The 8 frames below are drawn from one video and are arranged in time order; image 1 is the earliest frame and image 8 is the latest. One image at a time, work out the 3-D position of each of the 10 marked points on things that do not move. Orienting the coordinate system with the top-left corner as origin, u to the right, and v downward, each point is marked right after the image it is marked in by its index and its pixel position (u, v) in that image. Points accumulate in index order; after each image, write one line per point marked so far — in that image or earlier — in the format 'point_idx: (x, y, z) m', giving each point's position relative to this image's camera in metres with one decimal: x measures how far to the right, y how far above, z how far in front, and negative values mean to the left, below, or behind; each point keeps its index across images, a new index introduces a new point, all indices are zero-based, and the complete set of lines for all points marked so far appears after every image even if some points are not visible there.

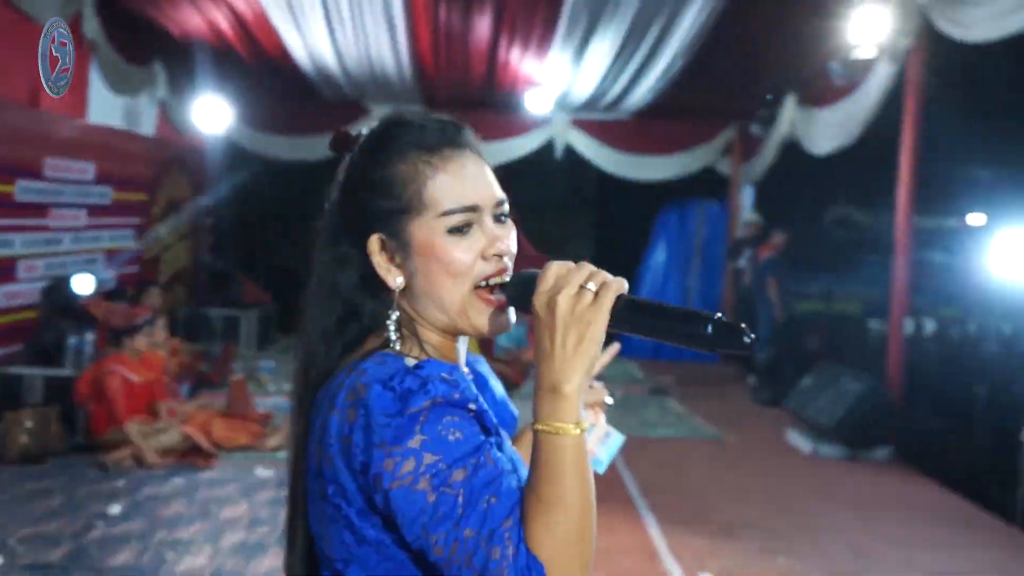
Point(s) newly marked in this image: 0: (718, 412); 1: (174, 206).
0: (+1.3, -0.8, +5.9) m
1: (-2.5, +0.6, +7.0) m
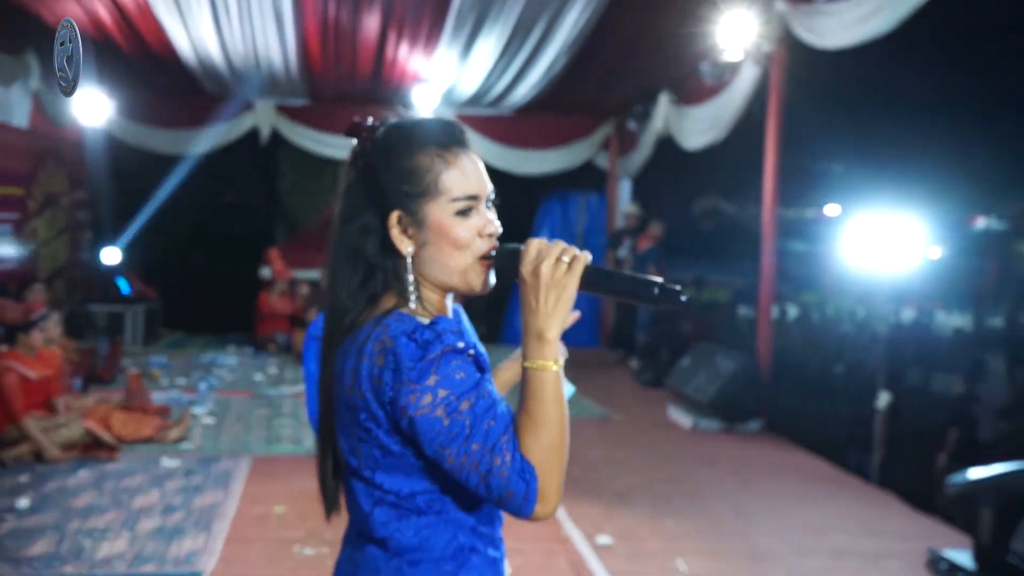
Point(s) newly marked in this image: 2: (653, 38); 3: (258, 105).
0: (+0.6, -0.7, +6.3) m
1: (-3.3, +0.6, +6.8) m
2: (+0.9, +1.5, +5.8) m
3: (-2.1, +1.5, +7.9) m
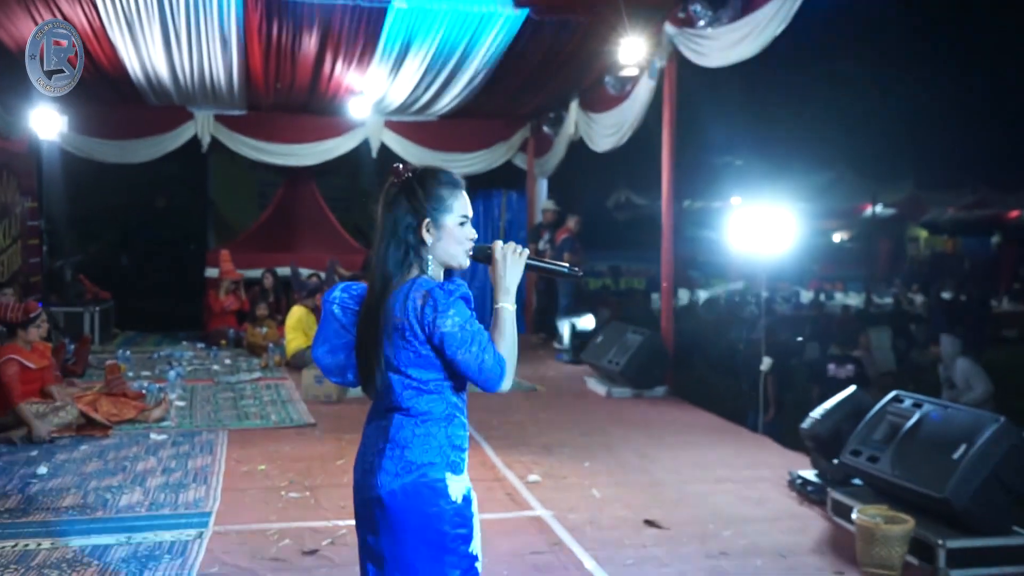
0: (+0.1, -0.6, +7.0) m
1: (-3.9, +0.6, +7.3) m
2: (+0.4, +1.6, +6.5) m
3: (-2.8, +1.6, +8.5) m
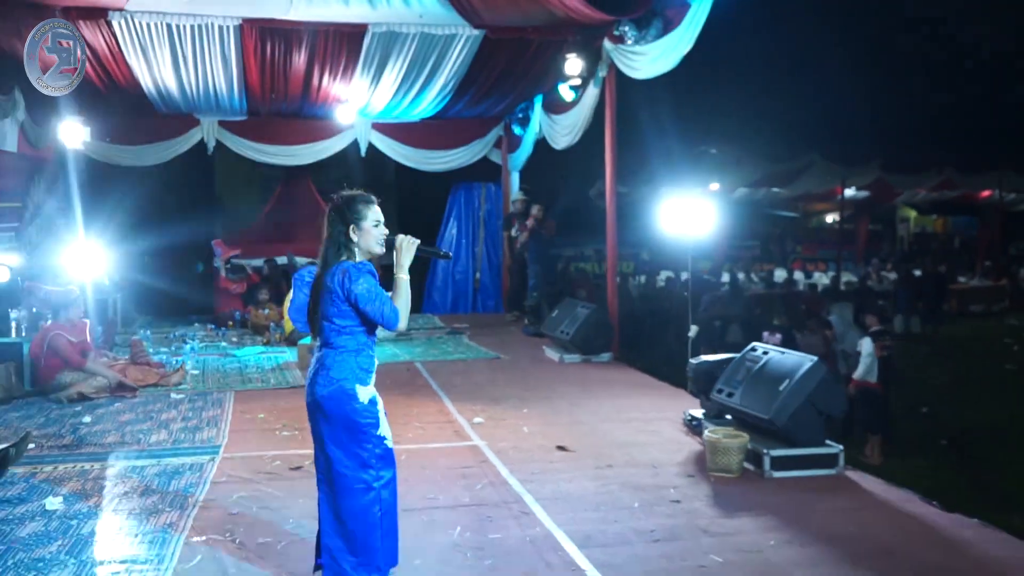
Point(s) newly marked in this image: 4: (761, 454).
0: (-0.1, -0.5, +8.0) m
1: (-4.1, +0.7, +8.3) m
2: (+0.1, +1.8, +7.5) m
3: (-3.1, +1.7, +9.5) m
4: (+1.0, -0.7, +4.0) m
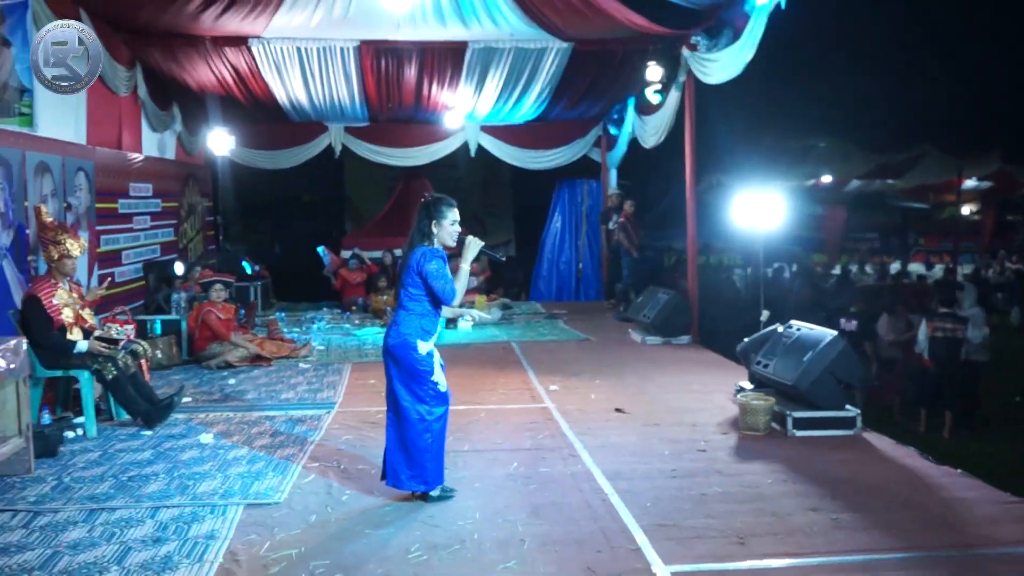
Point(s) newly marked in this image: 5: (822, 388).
0: (+0.7, -0.3, +8.7) m
1: (-3.2, +0.8, +9.5) m
2: (+0.9, +1.9, +8.2) m
3: (-2.0, +1.8, +10.6) m
4: (+1.3, -0.6, +4.6) m
5: (+1.5, -0.5, +4.5) m
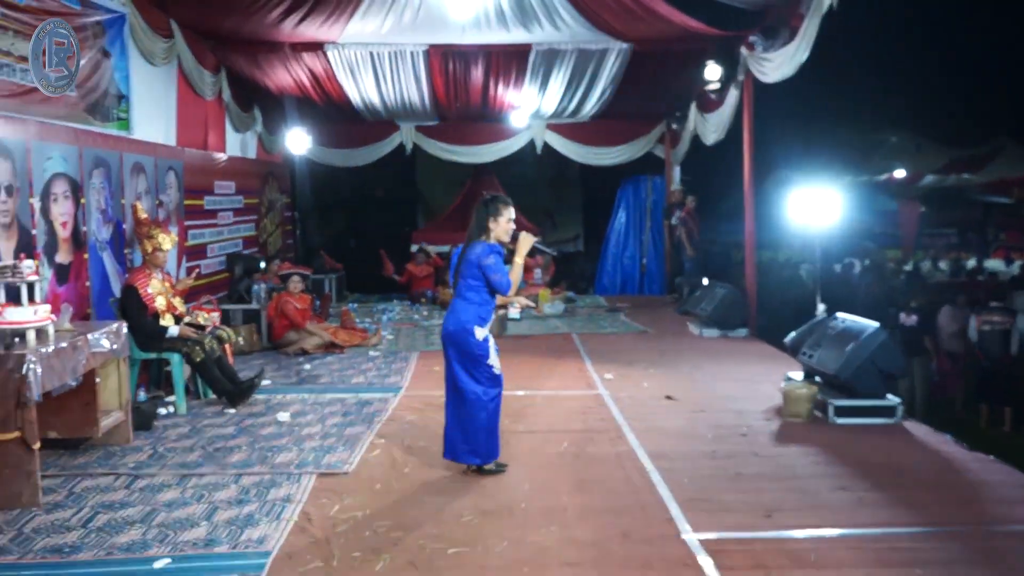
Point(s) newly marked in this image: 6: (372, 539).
0: (+1.3, -0.3, +9.0) m
1: (-2.6, +0.9, +10.1) m
2: (+1.4, +1.9, +8.4) m
3: (-1.3, +1.9, +11.0) m
4: (+1.6, -0.6, +4.8) m
5: (+1.8, -0.5, +4.7) m
6: (-0.5, -0.8, +3.2) m
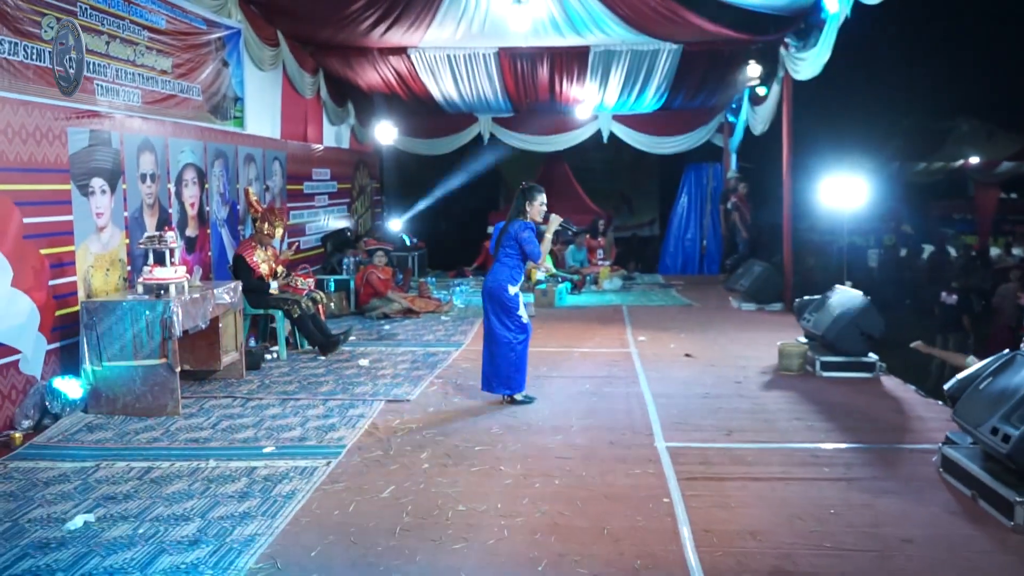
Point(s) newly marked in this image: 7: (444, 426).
0: (+1.9, -0.1, +9.8) m
1: (-1.8, +1.2, +11.3) m
2: (+2.0, +2.1, +9.2) m
3: (-0.4, +2.2, +12.0) m
4: (+1.8, -0.4, +5.6) m
5: (+2.0, -0.3, +5.6) m
6: (-0.4, -0.7, +4.2) m
7: (-0.3, -0.7, +4.5) m
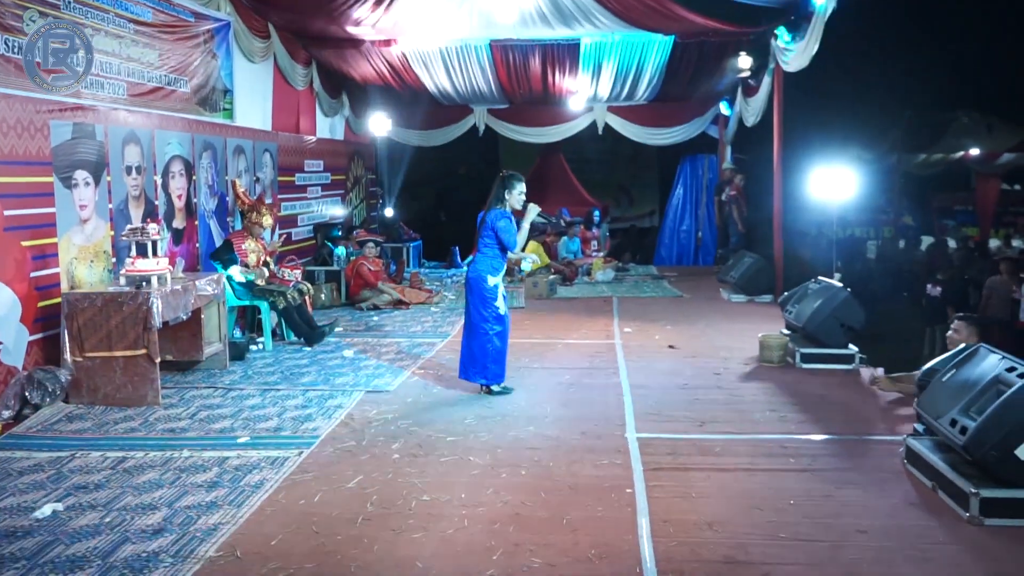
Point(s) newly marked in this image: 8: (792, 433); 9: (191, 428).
0: (+1.9, 0.0, +9.8) m
1: (-1.8, +1.3, +11.3) m
2: (+1.9, +2.2, +9.2) m
3: (-0.5, +2.3, +12.1) m
4: (+1.7, -0.4, +5.6) m
5: (+1.9, -0.3, +5.6) m
6: (-0.5, -0.6, +4.3) m
7: (-0.4, -0.6, +4.5) m
8: (+1.2, -0.6, +4.2) m
9: (-1.5, -0.6, +4.4) m
